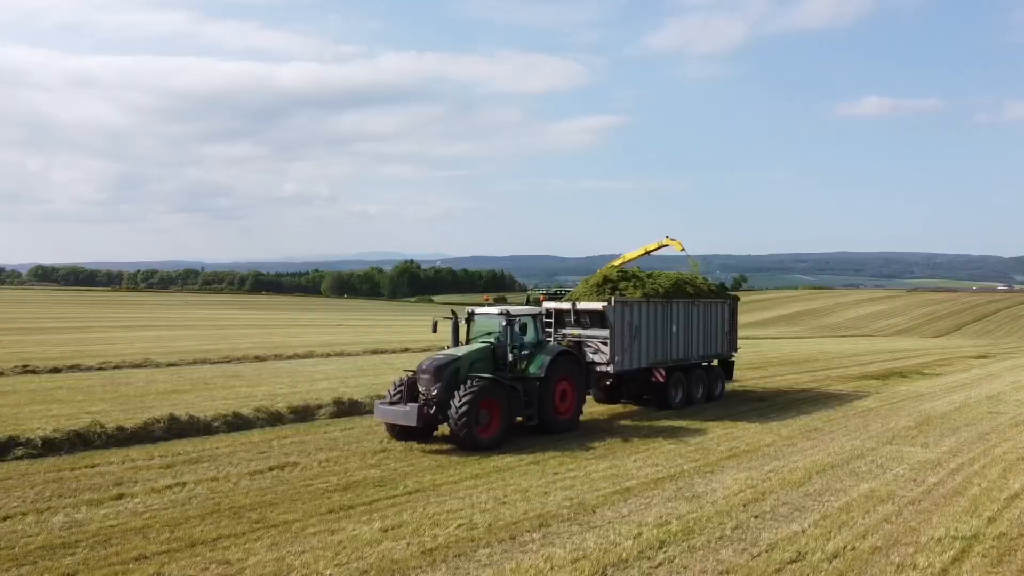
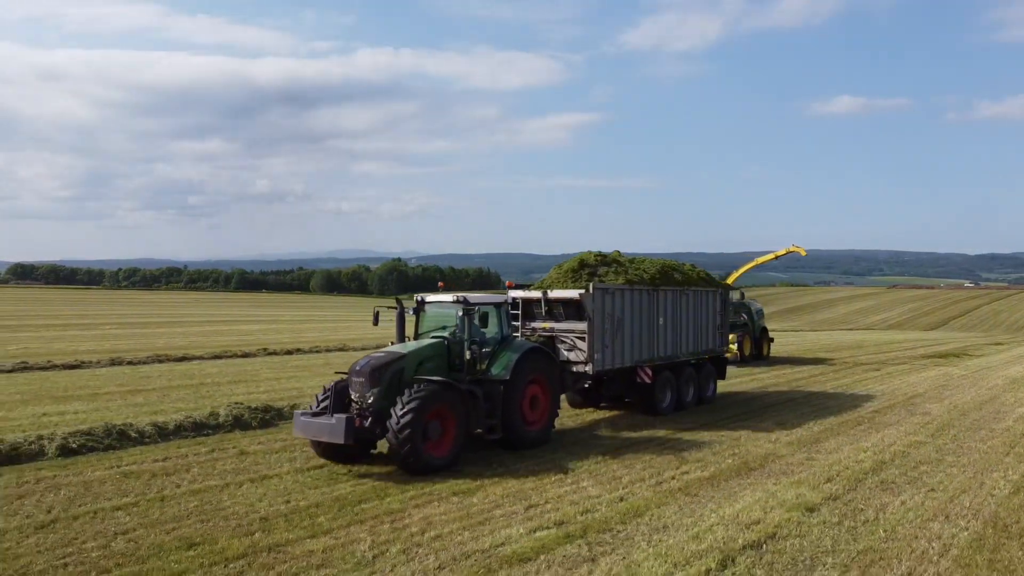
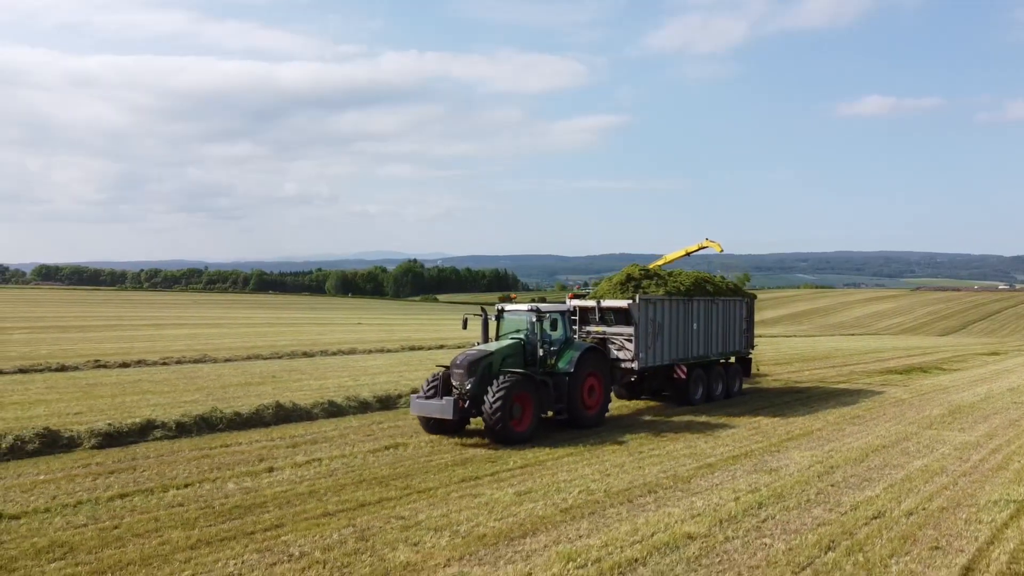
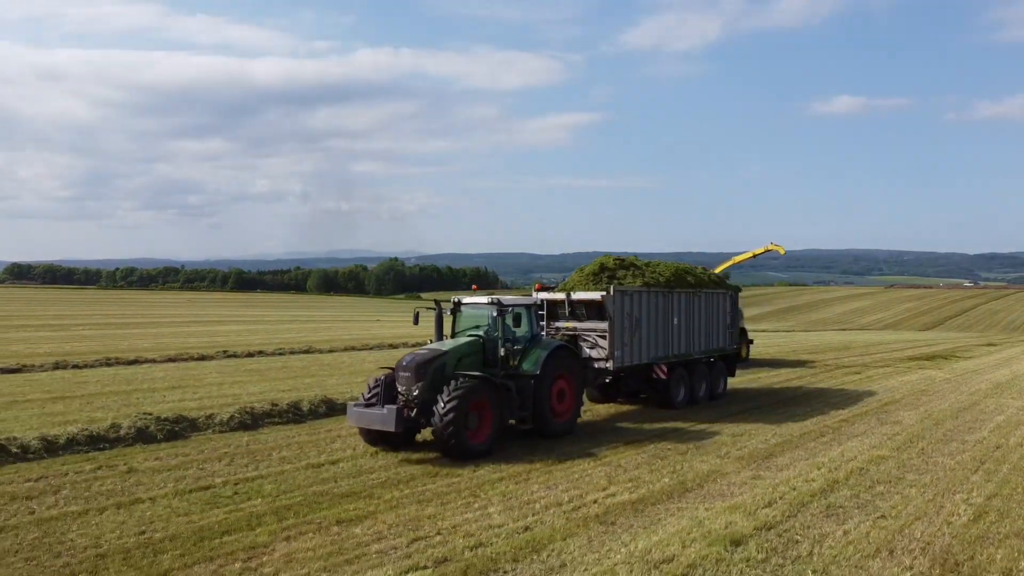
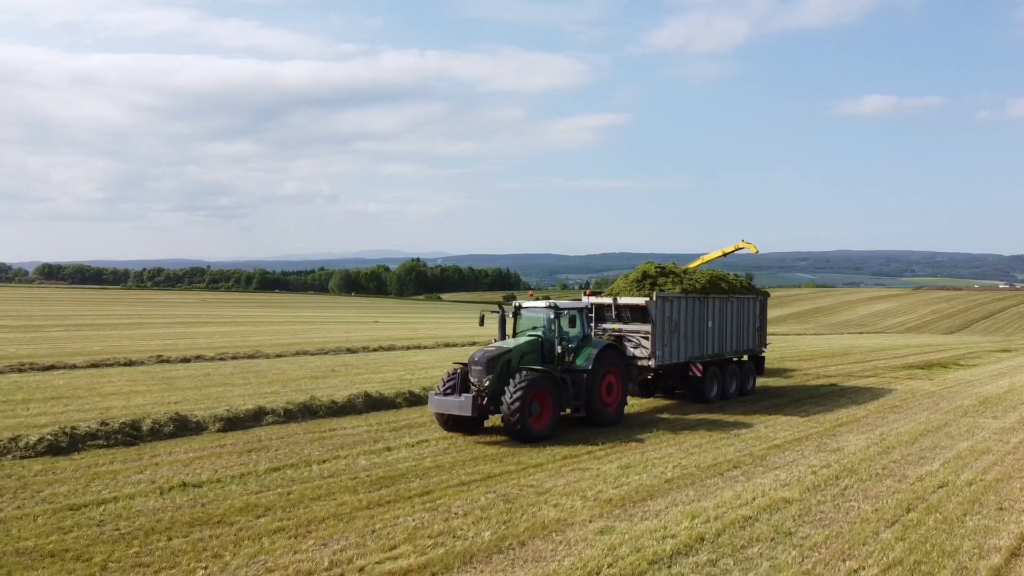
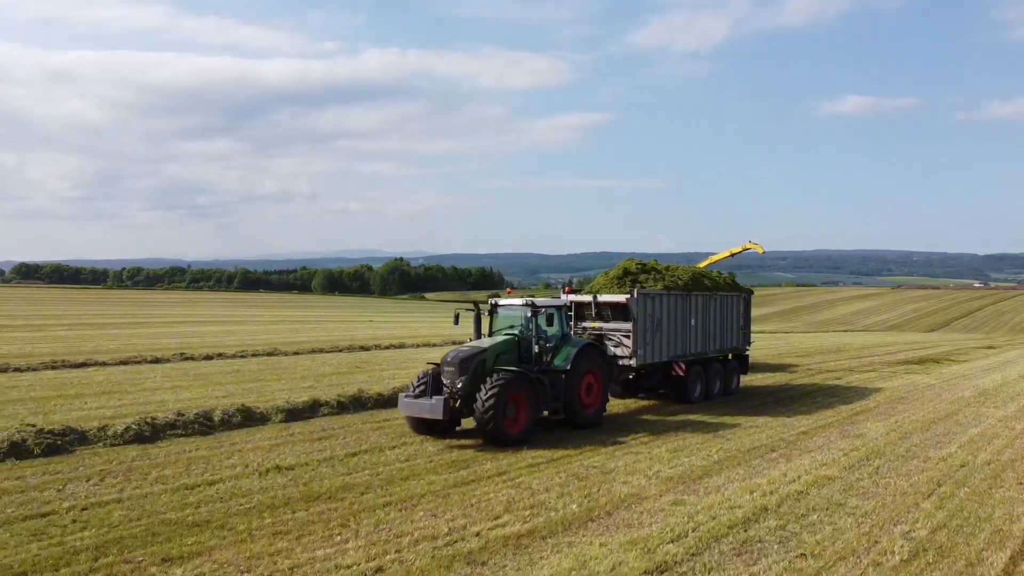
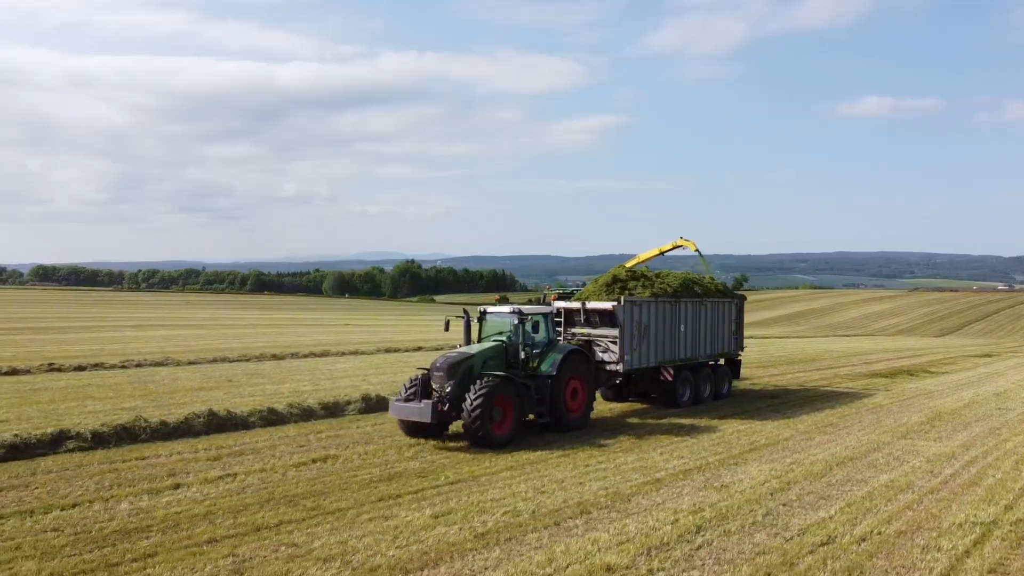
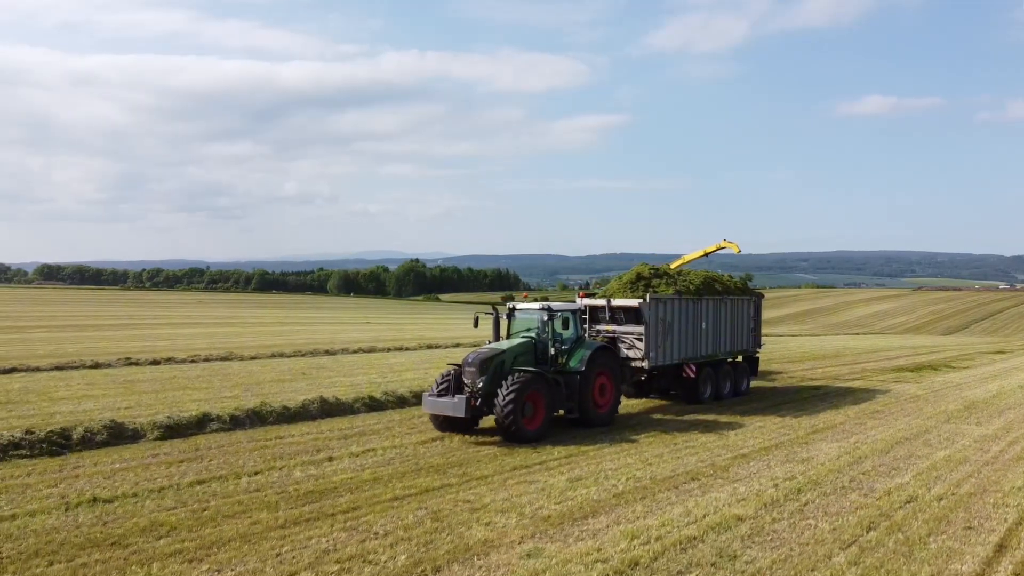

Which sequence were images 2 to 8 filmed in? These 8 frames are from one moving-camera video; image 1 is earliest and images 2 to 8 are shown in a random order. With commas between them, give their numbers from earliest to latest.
7, 3, 8, 5, 6, 4, 2
